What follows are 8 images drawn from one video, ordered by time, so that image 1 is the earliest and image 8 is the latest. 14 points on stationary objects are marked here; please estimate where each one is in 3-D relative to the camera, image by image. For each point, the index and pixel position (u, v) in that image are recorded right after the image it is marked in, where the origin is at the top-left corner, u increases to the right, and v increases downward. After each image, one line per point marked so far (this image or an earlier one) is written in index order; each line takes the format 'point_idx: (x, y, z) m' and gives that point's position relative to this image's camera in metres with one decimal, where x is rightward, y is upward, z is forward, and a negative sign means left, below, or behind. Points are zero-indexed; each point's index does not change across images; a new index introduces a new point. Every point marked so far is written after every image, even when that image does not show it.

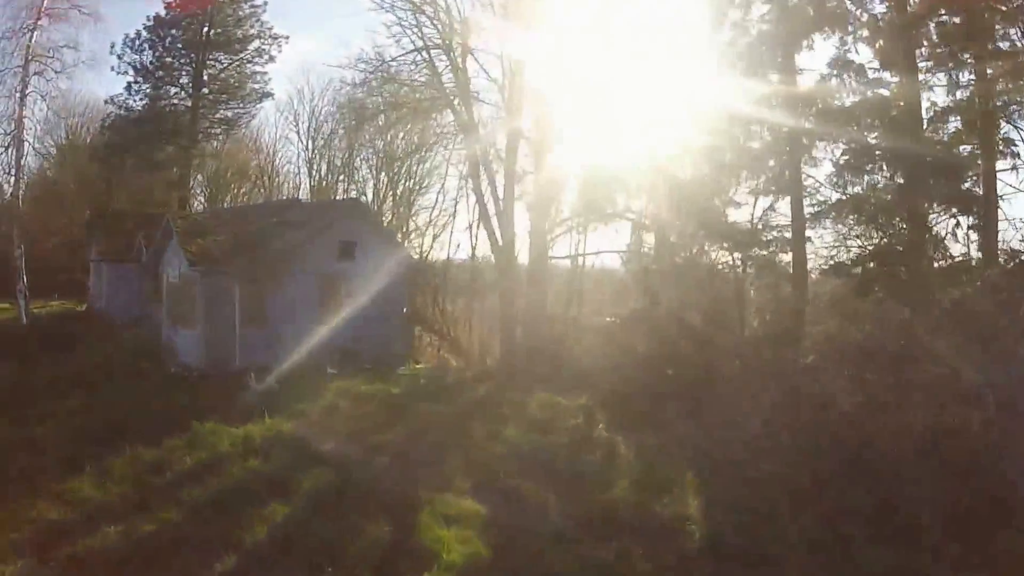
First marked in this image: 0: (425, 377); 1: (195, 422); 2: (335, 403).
0: (-1.6, -2.2, +18.0) m
1: (-4.9, -2.4, +13.3) m
2: (-2.9, -2.3, +14.1) m
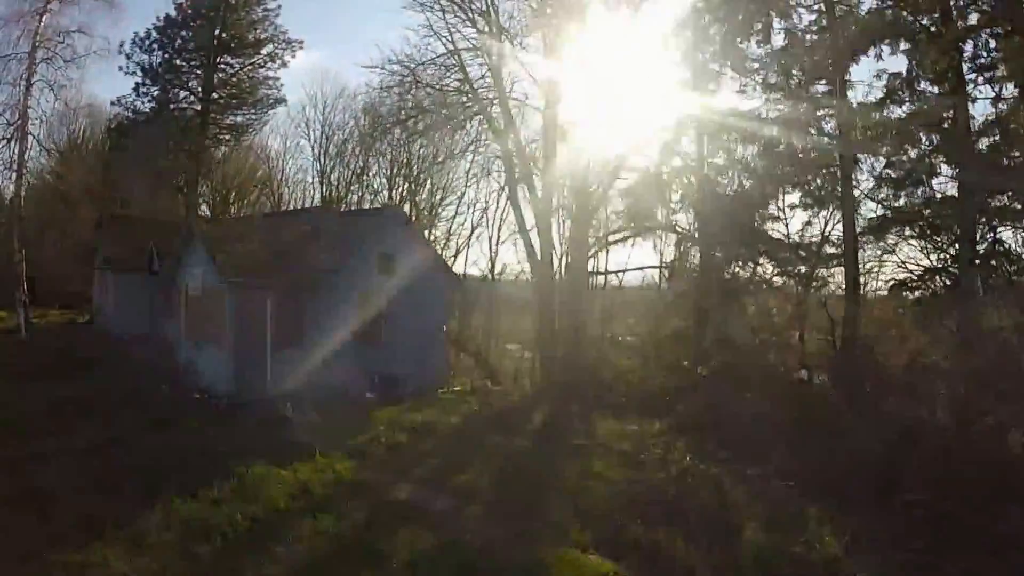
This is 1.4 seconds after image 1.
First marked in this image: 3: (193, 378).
0: (-0.6, -2.5, +16.7) m
1: (-3.7, -2.5, +12.0) m
2: (-1.8, -2.5, +12.8) m
3: (-6.6, -2.0, +15.9) m
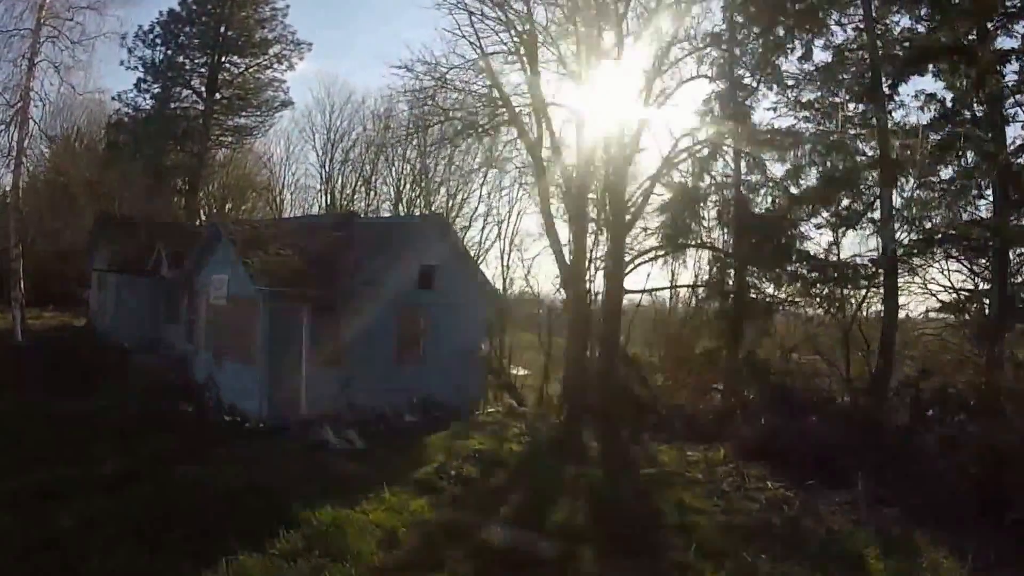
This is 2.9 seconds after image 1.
0: (+0.3, -2.8, +15.9) m
1: (-2.7, -2.7, +11.0) m
2: (-0.7, -2.7, +11.9) m
3: (-5.6, -2.2, +14.8) m
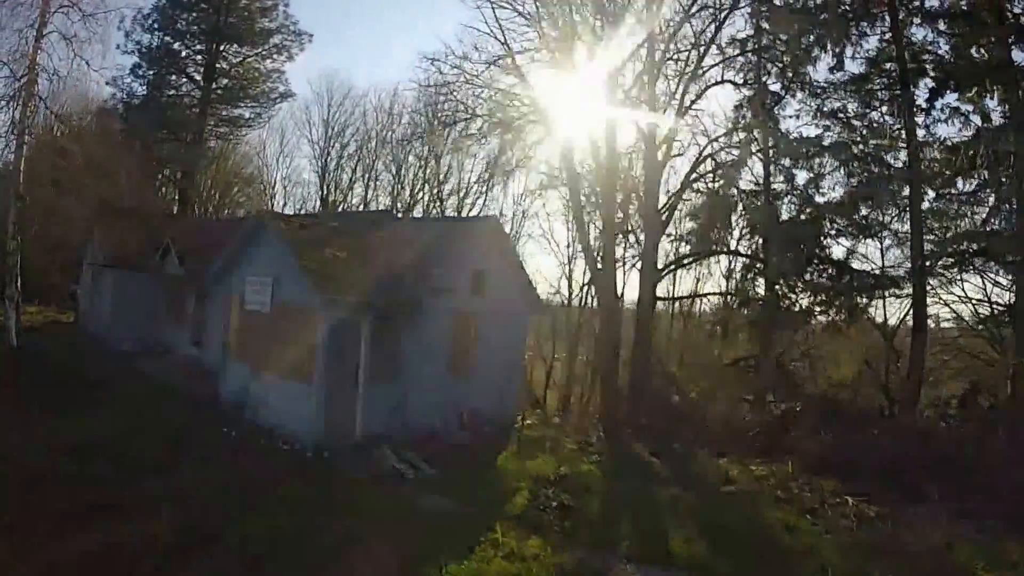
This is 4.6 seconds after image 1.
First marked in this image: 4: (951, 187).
0: (+1.2, -2.9, +15.4) m
1: (-1.4, -2.8, +10.4) m
2: (+0.5, -2.8, +11.4) m
3: (-4.6, -2.2, +14.0) m
4: (+9.9, +2.3, +19.6) m
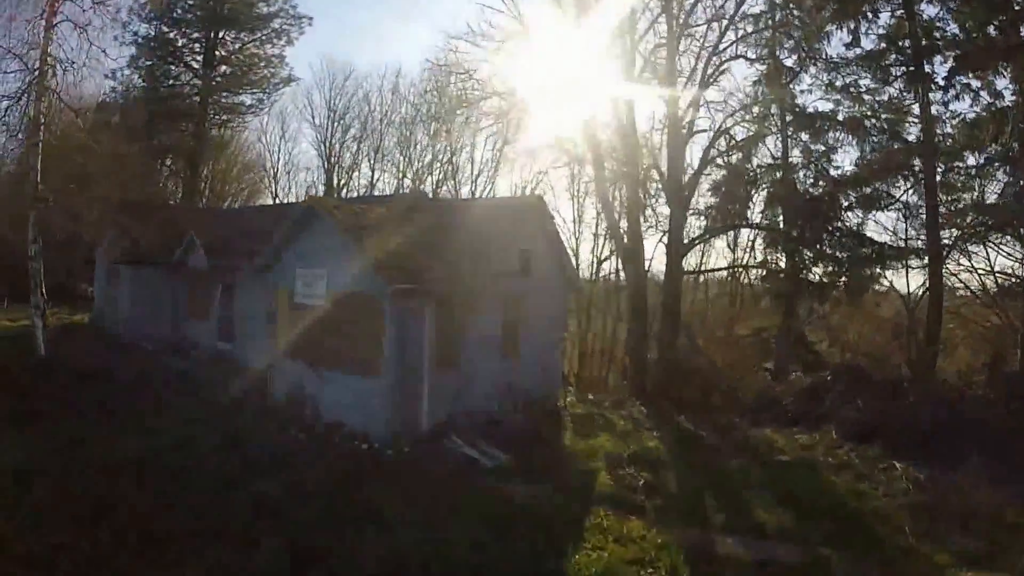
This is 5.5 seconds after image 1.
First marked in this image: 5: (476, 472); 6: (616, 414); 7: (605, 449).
0: (+2.2, -2.5, +15.9) m
1: (-0.2, -2.7, +10.8) m
2: (+1.6, -2.6, +11.8) m
3: (-3.6, -2.1, +14.2) m
4: (+10.5, +3.0, +20.2) m
5: (-0.5, -2.6, +12.1) m
6: (+2.0, -2.5, +16.9) m
7: (+1.4, -2.5, +13.4) m
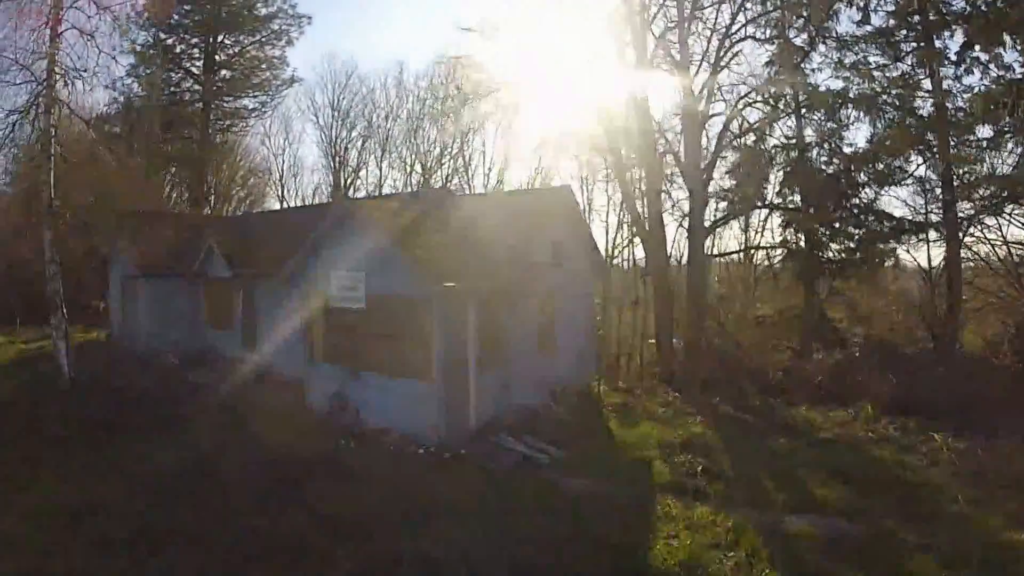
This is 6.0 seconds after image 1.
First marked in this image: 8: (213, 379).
0: (+2.9, -2.3, +16.0) m
1: (+0.6, -2.6, +10.9) m
2: (+2.4, -2.5, +12.0) m
3: (-2.8, -2.1, +14.3) m
4: (+10.9, +3.7, +20.4) m
5: (+0.3, -2.5, +12.2) m
6: (+2.8, -2.3, +17.1) m
7: (+2.2, -2.3, +13.6) m
8: (-6.8, -2.0, +19.5) m
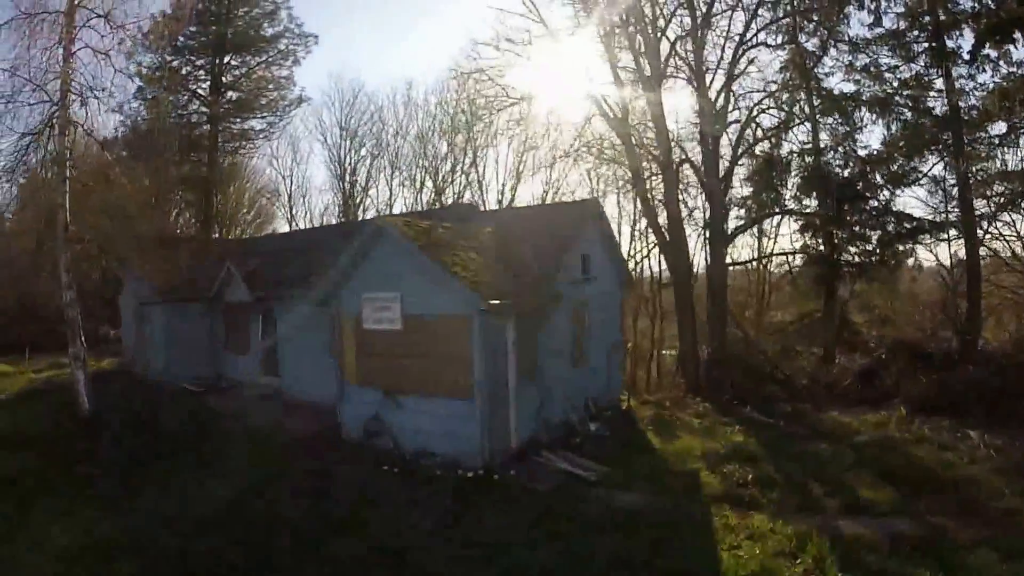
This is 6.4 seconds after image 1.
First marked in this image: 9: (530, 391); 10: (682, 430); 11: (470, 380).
0: (+3.5, -2.4, +16.0) m
1: (+1.3, -2.8, +10.8) m
2: (+3.0, -2.6, +11.9) m
3: (-2.2, -2.4, +14.2) m
4: (+11.3, +3.8, +20.4) m
5: (+0.9, -2.7, +12.1) m
6: (+3.4, -2.4, +17.0) m
7: (+2.8, -2.5, +13.5) m
8: (-6.3, -2.5, +19.3) m
9: (+0.2, -1.6, +14.1) m
10: (+3.0, -2.5, +15.1) m
11: (-0.6, -1.4, +12.8) m
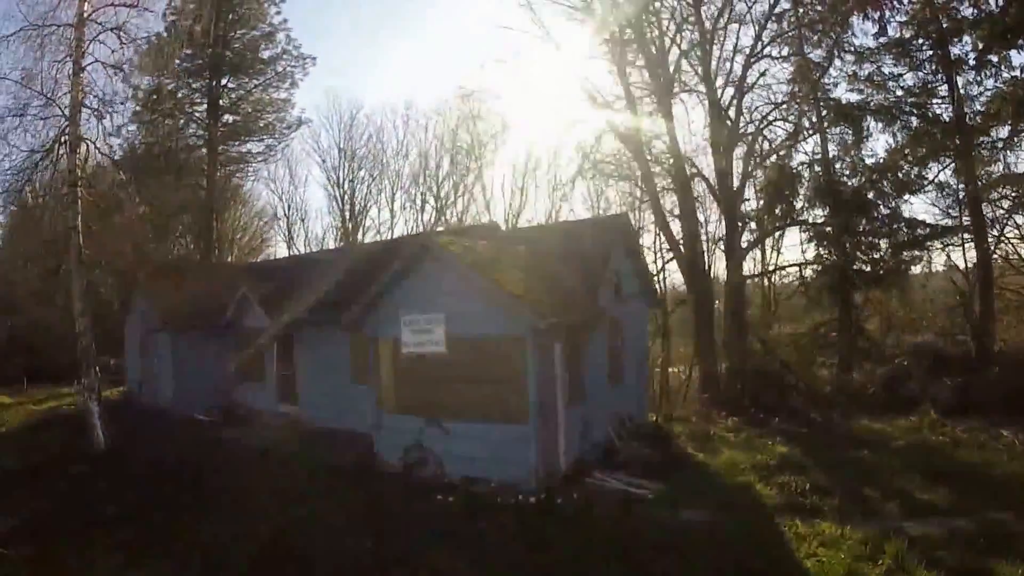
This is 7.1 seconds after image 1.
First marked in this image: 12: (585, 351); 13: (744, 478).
0: (+4.2, -2.6, +15.9) m
1: (+2.0, -2.9, +10.6) m
2: (+3.8, -2.7, +11.8) m
3: (-1.5, -2.8, +13.9) m
4: (+11.6, +3.7, +20.7) m
5: (+1.7, -2.9, +11.9) m
6: (+4.0, -2.6, +16.9) m
7: (+3.5, -2.6, +13.4) m
8: (-5.7, -3.1, +19.0) m
9: (+0.9, -1.9, +14.0) m
10: (+3.6, -2.7, +15.0) m
11: (+0.1, -1.6, +12.6) m
12: (+1.1, -1.0, +14.4) m
13: (+3.3, -2.7, +12.3) m
